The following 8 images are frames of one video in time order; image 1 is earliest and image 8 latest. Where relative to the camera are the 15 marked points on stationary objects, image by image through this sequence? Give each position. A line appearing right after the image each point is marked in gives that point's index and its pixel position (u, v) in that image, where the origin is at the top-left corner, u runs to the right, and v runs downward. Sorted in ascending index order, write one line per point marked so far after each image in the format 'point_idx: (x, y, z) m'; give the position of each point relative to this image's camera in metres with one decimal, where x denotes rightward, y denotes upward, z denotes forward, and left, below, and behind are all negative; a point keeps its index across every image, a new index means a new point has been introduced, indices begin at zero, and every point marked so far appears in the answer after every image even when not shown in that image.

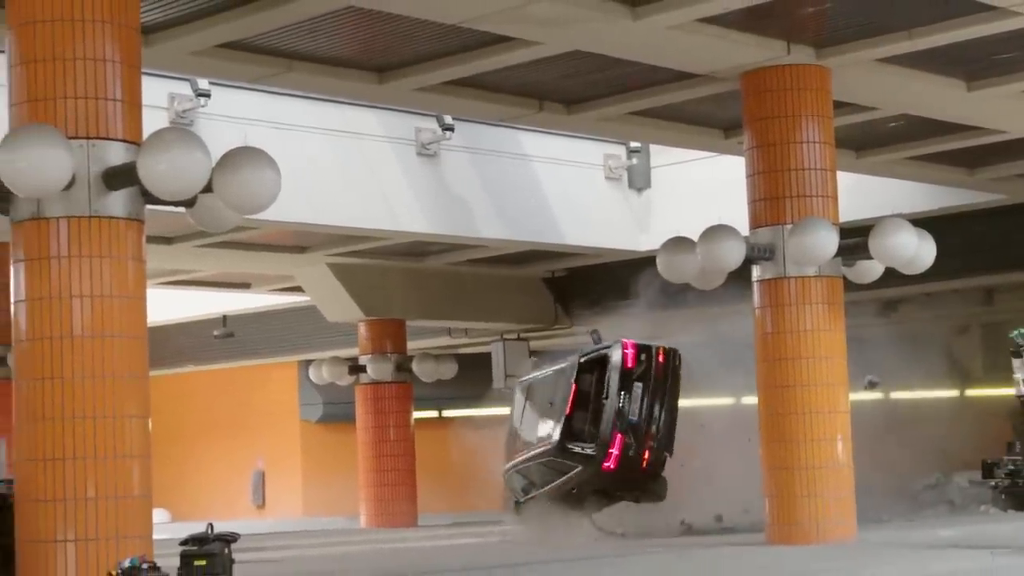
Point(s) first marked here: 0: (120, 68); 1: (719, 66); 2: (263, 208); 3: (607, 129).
0: (-2.3, +1.3, +9.3) m
1: (+1.8, +1.9, +13.7) m
2: (-1.4, +0.5, +9.2) m
3: (+0.9, +1.6, +16.4) m
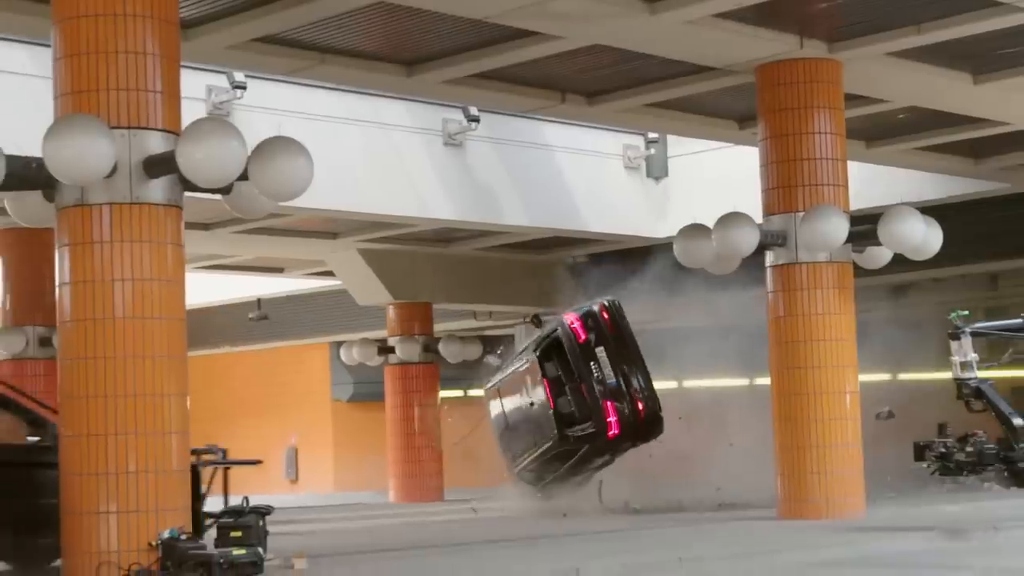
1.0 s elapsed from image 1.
0: (-2.2, +1.4, +9.9) m
1: (+2.0, +2.0, +14.2) m
2: (-1.3, +0.6, +9.7) m
3: (+1.2, +1.8, +16.9) m
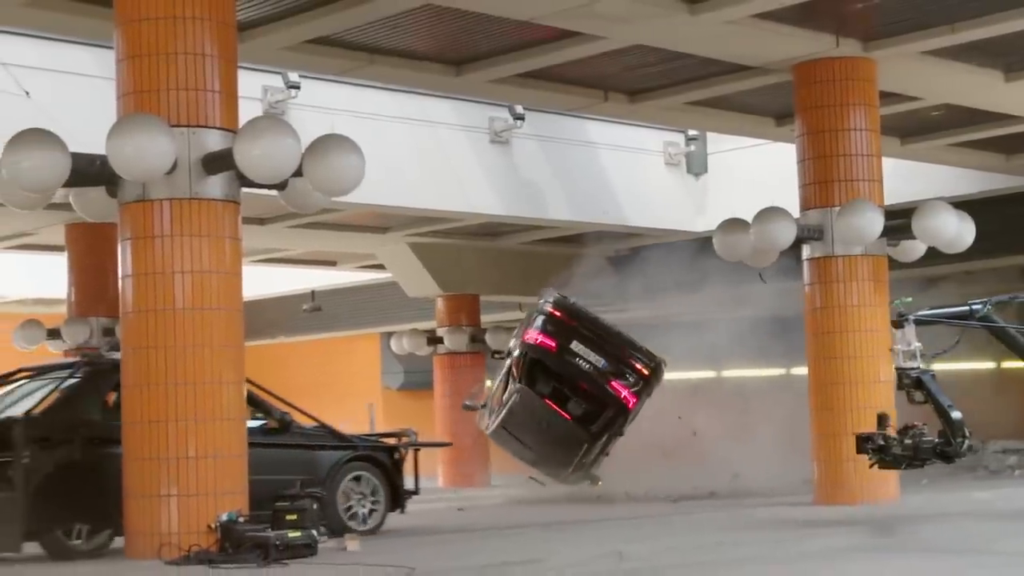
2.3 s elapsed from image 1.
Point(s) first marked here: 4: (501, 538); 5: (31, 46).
0: (-1.9, +1.5, +10.4) m
1: (+2.4, +2.1, +14.7) m
2: (-1.0, +0.6, +10.3) m
3: (+1.7, +1.8, +17.4) m
4: (-0.1, -2.0, +13.0) m
5: (-4.7, +2.4, +16.1) m
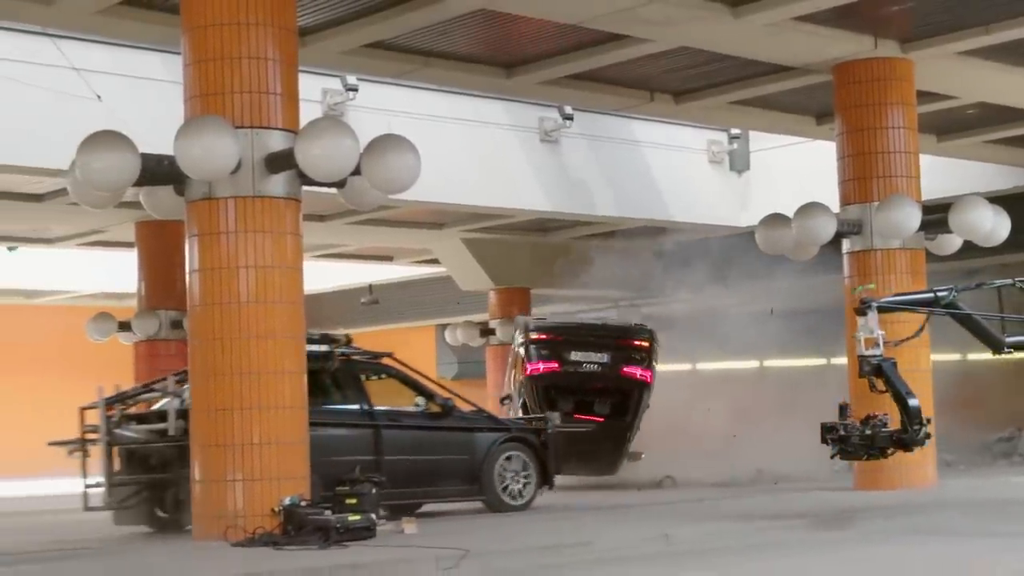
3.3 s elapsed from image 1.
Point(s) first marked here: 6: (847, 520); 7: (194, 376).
0: (-1.6, +1.5, +11.0) m
1: (+2.8, +2.2, +15.2) m
2: (-0.7, +0.7, +10.9) m
3: (+2.2, +1.9, +17.9) m
4: (+0.3, -1.9, +13.6) m
5: (-4.2, +2.4, +16.8) m
6: (+2.7, -1.9, +13.2) m
7: (-2.2, -0.6, +11.0) m
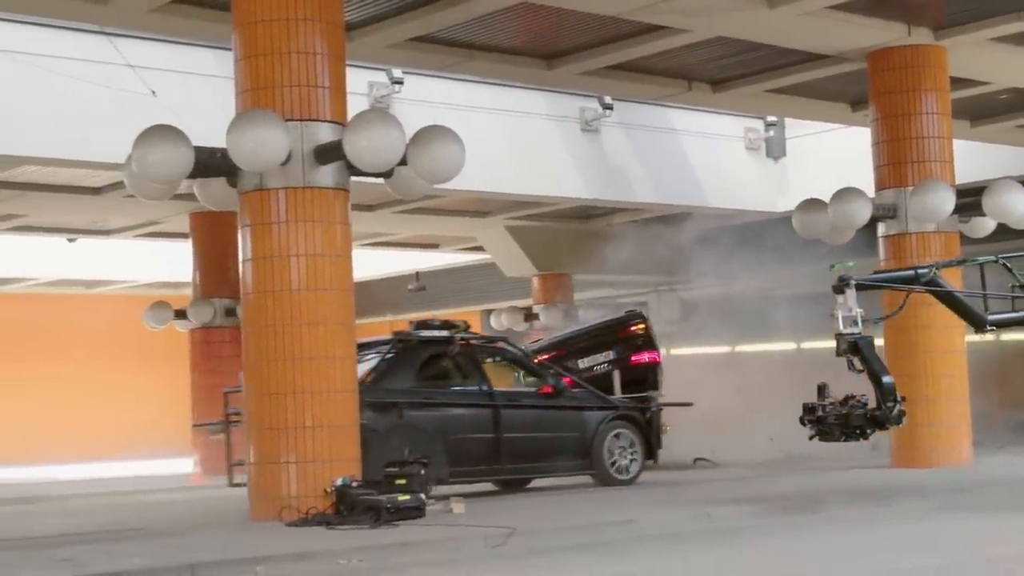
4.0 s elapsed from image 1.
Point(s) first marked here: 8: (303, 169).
0: (-1.3, +1.6, +11.5) m
1: (+3.2, +2.3, +15.5) m
2: (-0.4, +0.8, +11.3) m
3: (+2.7, +2.1, +18.2) m
4: (+0.7, -1.8, +14.0) m
5: (-3.8, +2.6, +17.3) m
6: (+3.1, -1.7, +13.6) m
7: (-1.9, -0.5, +11.5) m
8: (-1.5, +0.8, +11.3) m
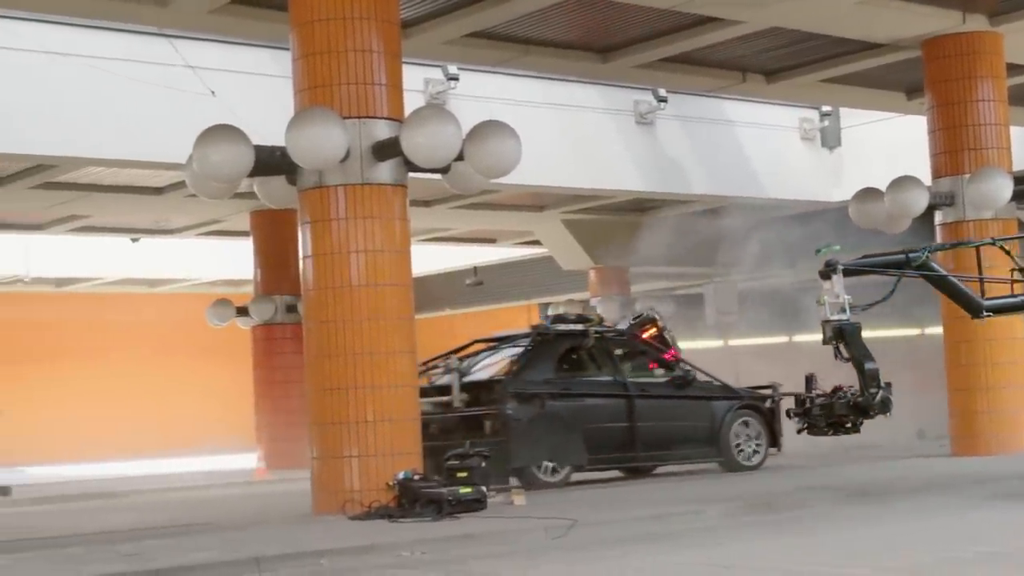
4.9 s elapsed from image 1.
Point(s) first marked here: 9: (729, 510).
0: (-0.9, +1.7, +11.6) m
1: (+3.7, +2.4, +15.5) m
2: (0.0, +0.8, +11.4) m
3: (+3.3, +2.2, +18.2) m
4: (+1.2, -1.7, +14.1) m
5: (-3.2, +2.6, +17.5) m
6: (+3.6, -1.6, +13.6) m
7: (-1.4, -0.5, +11.7) m
8: (-1.1, +0.9, +11.5) m
9: (+1.6, -1.6, +12.0) m
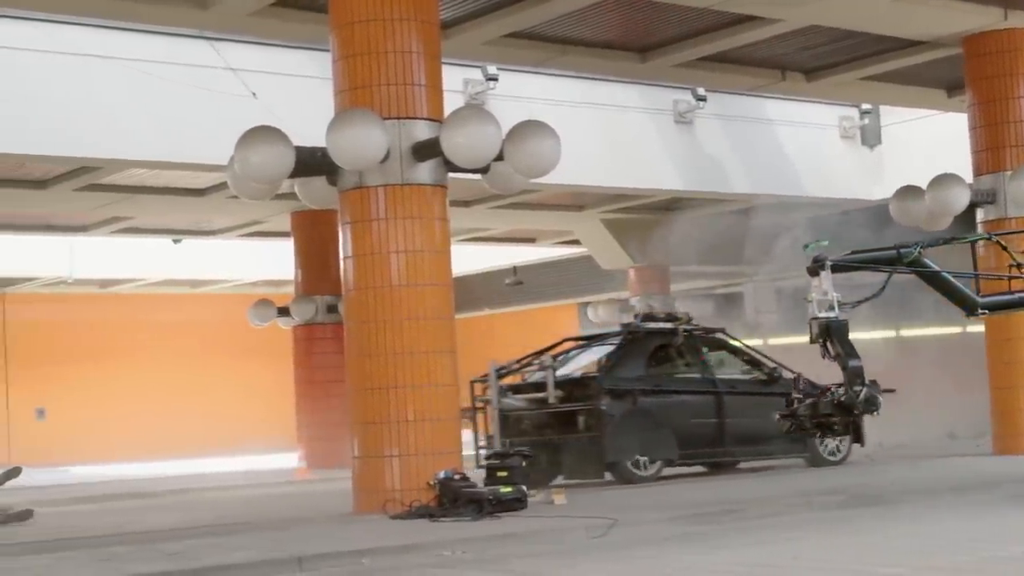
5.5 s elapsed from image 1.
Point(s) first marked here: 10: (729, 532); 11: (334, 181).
0: (-0.6, +1.7, +11.7) m
1: (+4.1, +2.4, +15.4) m
2: (+0.3, +0.8, +11.5) m
3: (+3.7, +2.2, +18.2) m
4: (+1.6, -1.7, +14.1) m
5: (-2.8, +2.6, +17.6) m
6: (+4.0, -1.6, +13.5) m
7: (-1.1, -0.5, +11.7) m
8: (-0.8, +0.9, +11.5) m
9: (+1.9, -1.6, +12.0) m
10: (+1.4, -1.6, +10.8) m
11: (-1.3, +0.8, +11.9) m
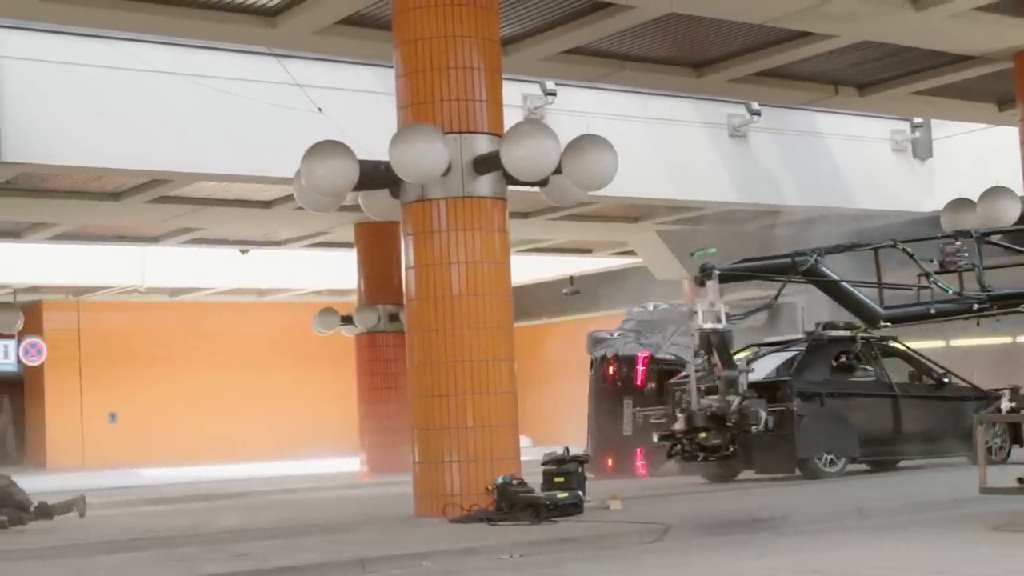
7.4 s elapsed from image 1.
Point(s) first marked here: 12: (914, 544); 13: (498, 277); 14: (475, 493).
0: (-0.2, +1.6, +12.1) m
1: (+4.7, +2.3, +15.7) m
2: (+0.7, +0.8, +11.8) m
3: (+4.4, +2.1, +18.5) m
4: (+2.1, -1.8, +14.4) m
5: (-2.1, +2.5, +18.2) m
6: (+4.5, -1.7, +13.8) m
7: (-0.7, -0.5, +12.2) m
8: (-0.3, +0.8, +12.0) m
9: (+2.4, -1.7, +12.3) m
10: (+1.8, -1.7, +11.1) m
11: (-0.8, +0.7, +12.3) m
12: (+2.5, -1.6, +10.0) m
13: (-0.1, +0.1, +12.1) m
14: (-0.2, -1.5, +11.8) m
